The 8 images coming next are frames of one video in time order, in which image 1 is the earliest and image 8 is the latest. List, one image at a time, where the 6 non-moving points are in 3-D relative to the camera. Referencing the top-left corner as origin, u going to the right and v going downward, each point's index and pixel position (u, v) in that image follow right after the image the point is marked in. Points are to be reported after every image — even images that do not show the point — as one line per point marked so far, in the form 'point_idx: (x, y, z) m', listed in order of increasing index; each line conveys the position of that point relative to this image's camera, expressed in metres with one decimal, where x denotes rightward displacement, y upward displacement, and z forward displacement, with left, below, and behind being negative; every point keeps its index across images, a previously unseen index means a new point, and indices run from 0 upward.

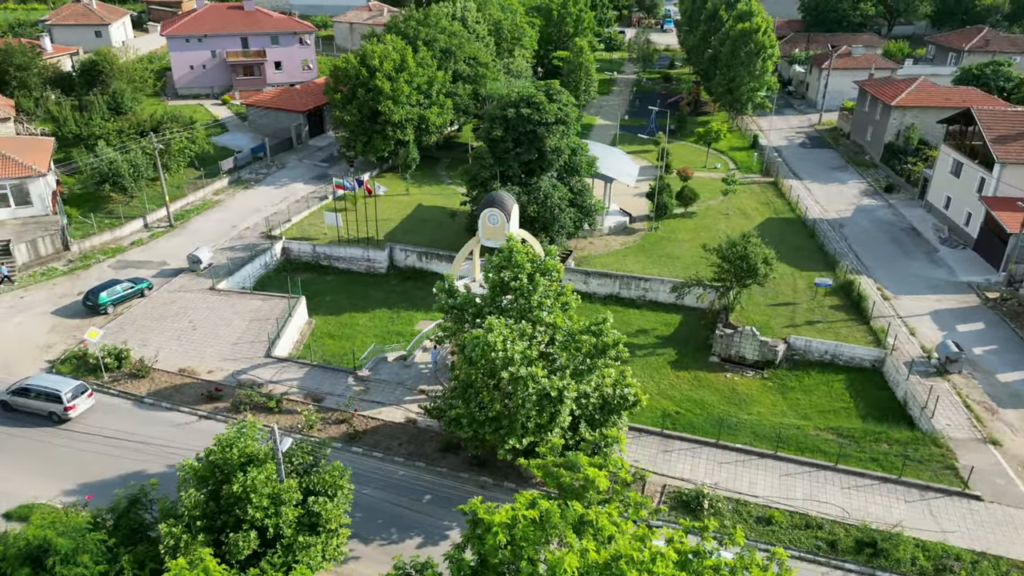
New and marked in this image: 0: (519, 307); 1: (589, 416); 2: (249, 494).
0: (+0.1, -0.5, +19.7) m
1: (+2.1, -3.3, +19.8) m
2: (-5.4, -4.3, +15.6) m
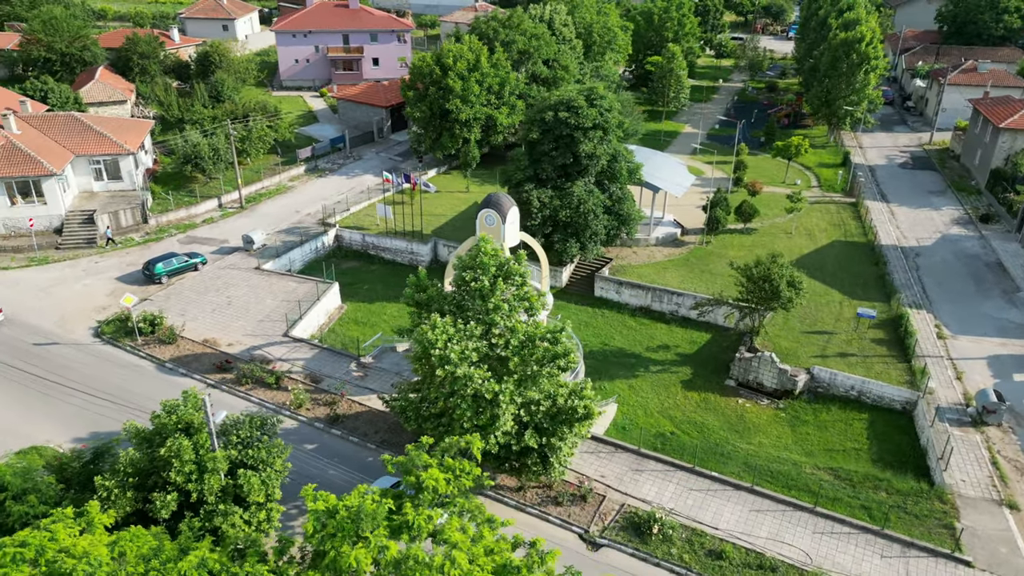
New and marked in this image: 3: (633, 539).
0: (-1.0, -0.5, +19.8) m
1: (+0.7, -3.5, +19.6) m
2: (-7.5, -3.8, +16.7) m
3: (+3.2, -6.6, +19.9) m
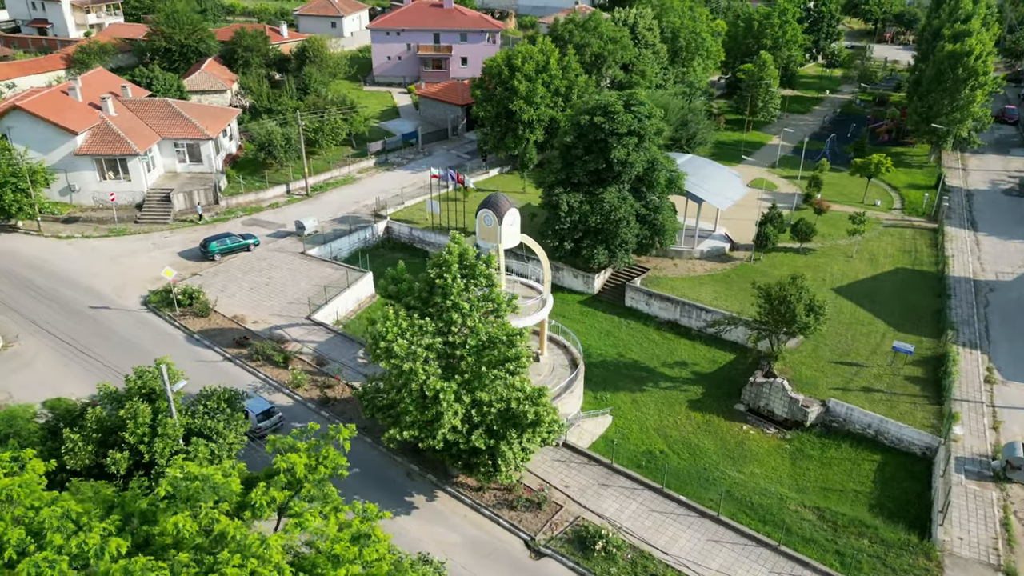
0: (-2.0, -0.5, +20.0) m
1: (-0.6, -3.6, +19.6) m
2: (-9.1, -3.2, +18.1) m
3: (+1.6, -6.8, +19.5) m
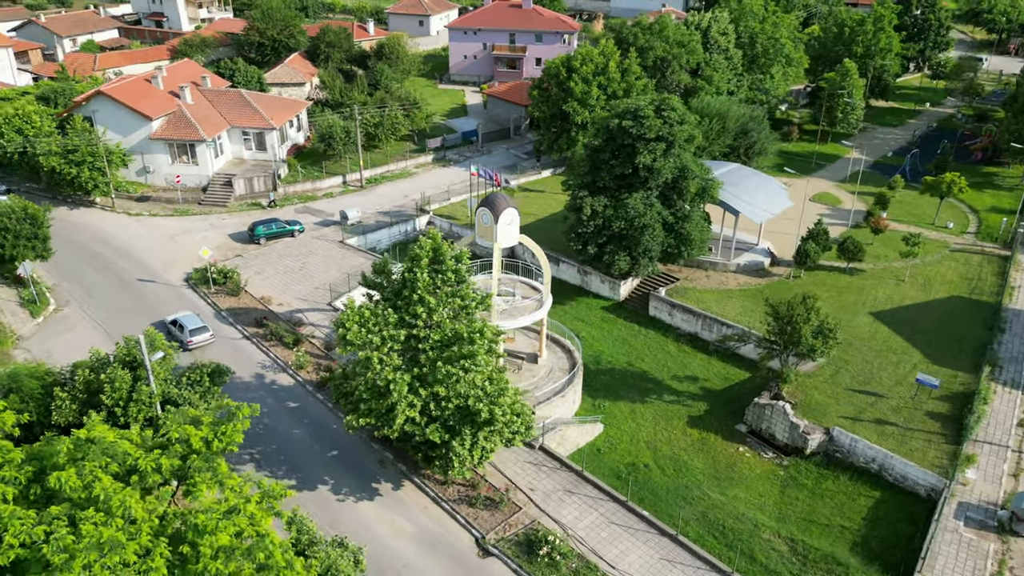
0: (-2.9, -0.3, +20.4) m
1: (-1.7, -3.5, +19.8) m
2: (-10.3, -2.5, +19.4) m
3: (+0.2, -6.9, +19.4) m
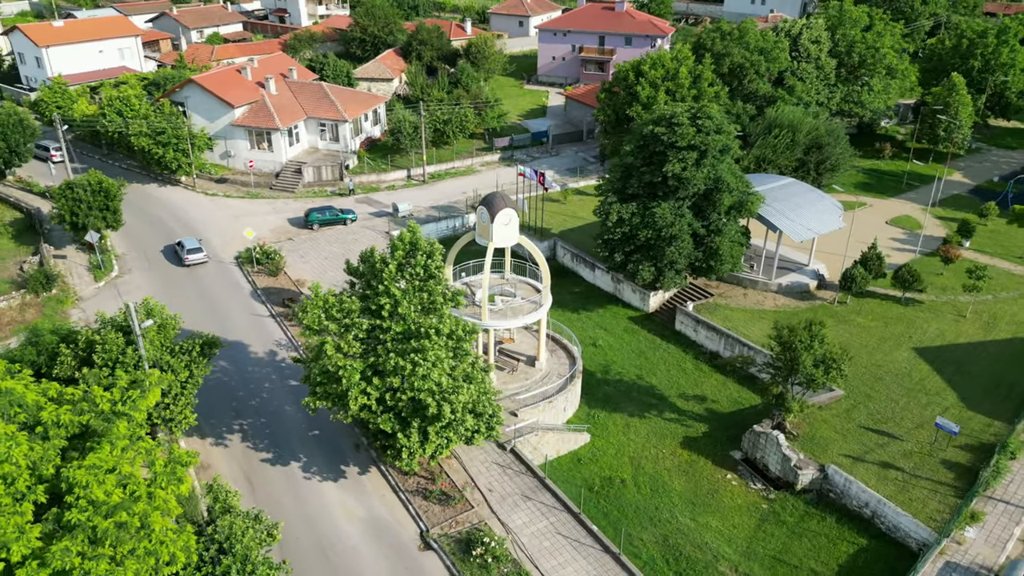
0: (-3.8, 0.0, +20.9) m
1: (-3.0, -3.3, +20.2) m
2: (-11.5, -1.6, +21.2) m
3: (-1.4, -6.9, +19.5) m
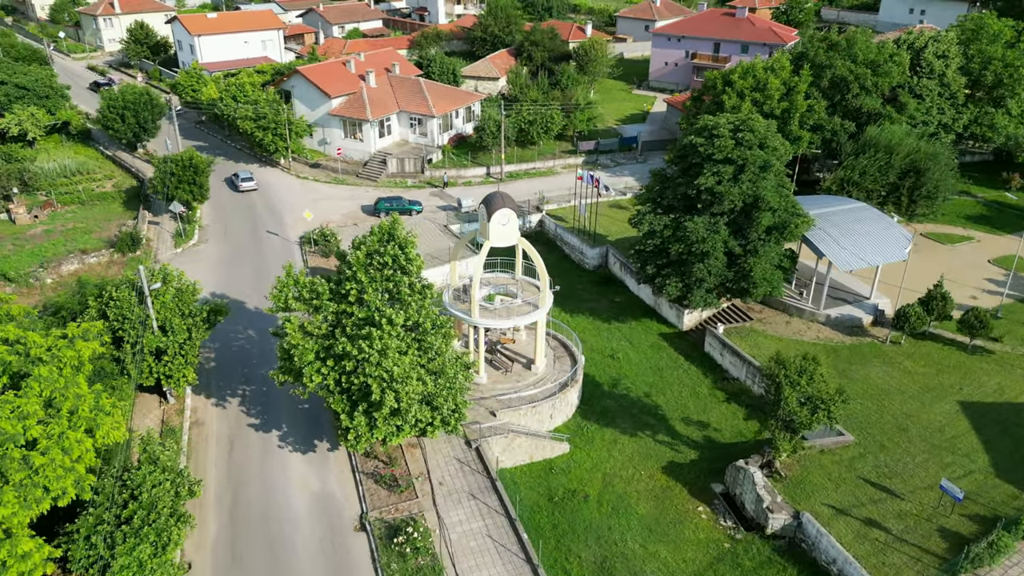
0: (-4.7, +0.4, +21.8) m
1: (-4.5, -2.9, +20.9) m
2: (-12.3, -0.4, +23.6) m
3: (-3.4, -6.6, +19.9) m
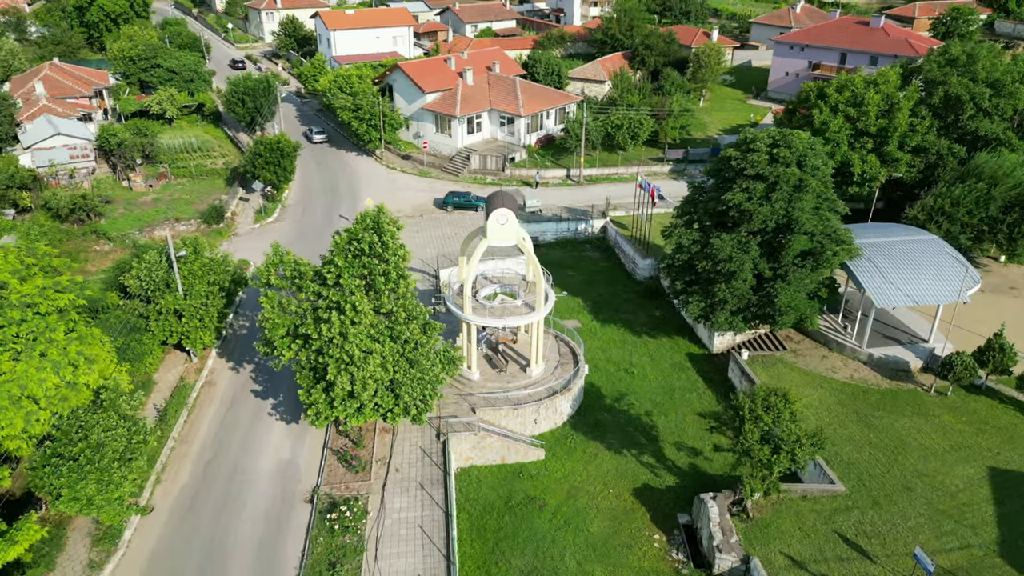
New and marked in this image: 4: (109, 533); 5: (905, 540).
0: (-5.4, +0.9, +22.8) m
1: (-5.7, -2.4, +21.9) m
2: (-12.6, +0.8, +26.1) m
3: (-5.2, -6.2, +20.8) m
4: (-10.6, -6.5, +19.9) m
5: (+10.5, -6.6, +20.0) m
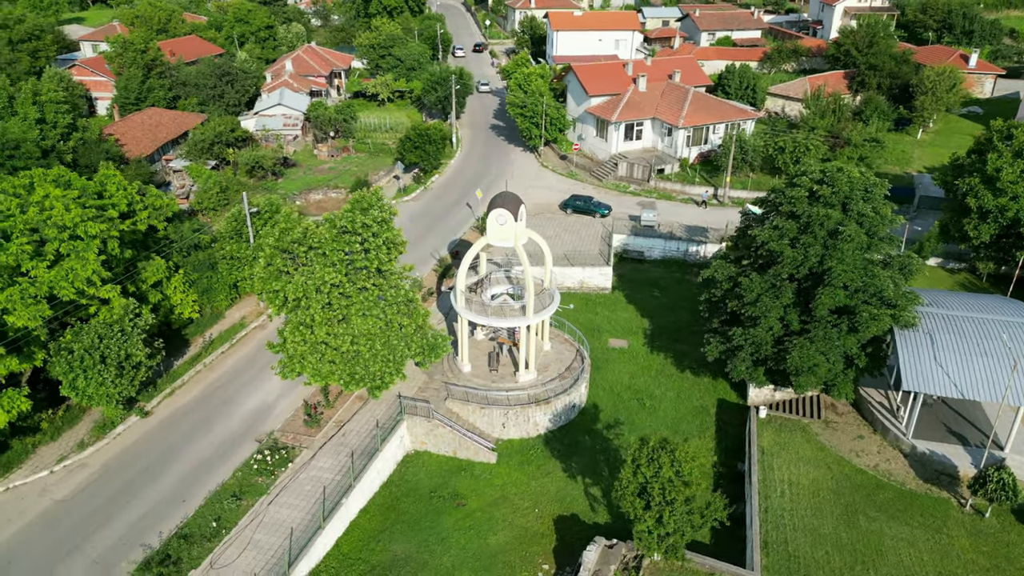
0: (-6.0, +1.8, +25.0) m
1: (-7.1, -1.3, +24.3) m
2: (-11.4, +2.9, +30.6) m
3: (-7.7, -5.1, +23.2) m
4: (-13.1, -4.4, +24.3) m
5: (+6.3, -8.2, +16.9) m
